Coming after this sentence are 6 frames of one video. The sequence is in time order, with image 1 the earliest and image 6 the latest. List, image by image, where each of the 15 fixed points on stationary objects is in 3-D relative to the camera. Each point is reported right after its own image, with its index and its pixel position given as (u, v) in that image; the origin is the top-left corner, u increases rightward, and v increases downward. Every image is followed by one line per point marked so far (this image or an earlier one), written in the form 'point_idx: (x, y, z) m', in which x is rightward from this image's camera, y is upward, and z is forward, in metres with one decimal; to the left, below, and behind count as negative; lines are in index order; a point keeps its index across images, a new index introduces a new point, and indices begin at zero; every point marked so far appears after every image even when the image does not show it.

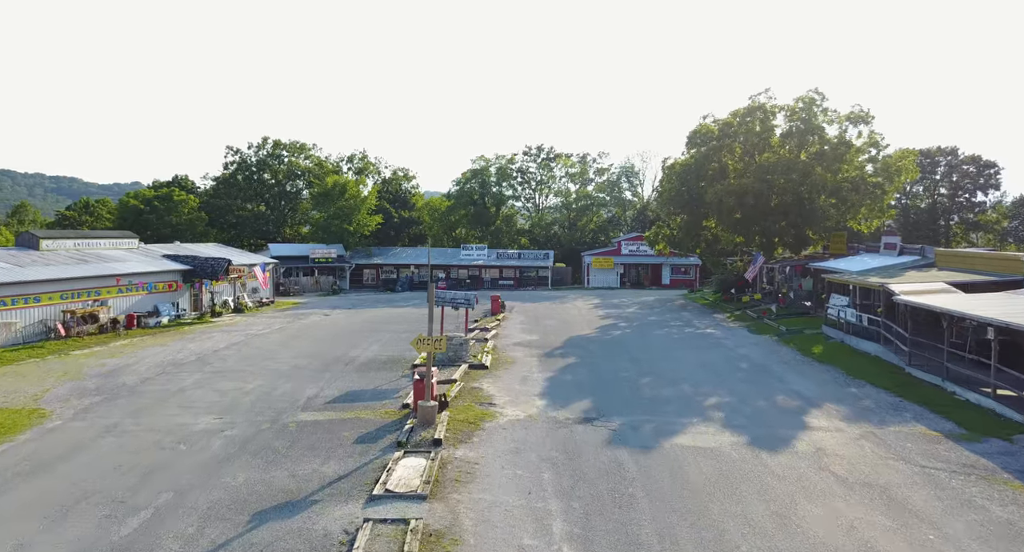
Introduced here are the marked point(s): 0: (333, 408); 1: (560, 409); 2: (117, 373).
0: (-4.2, -3.1, +15.5) m
1: (+1.1, -3.1, +15.3) m
2: (-11.4, -2.8, +19.1) m
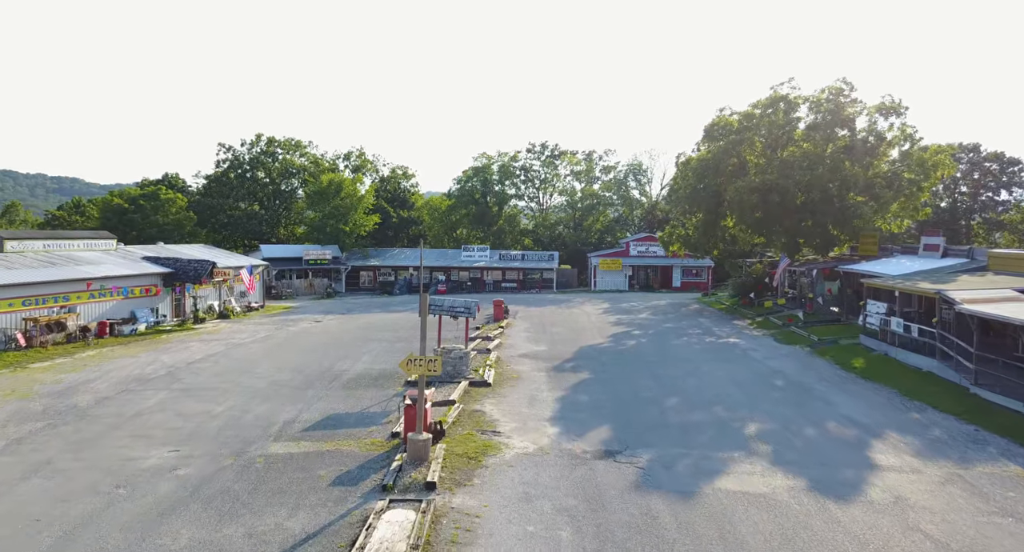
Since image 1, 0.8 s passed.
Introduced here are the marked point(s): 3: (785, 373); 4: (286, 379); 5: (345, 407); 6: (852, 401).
0: (-4.1, -3.2, +13.3) m
1: (+1.3, -3.3, +13.1) m
2: (-11.3, -2.9, +16.9) m
3: (+7.6, -2.7, +18.3) m
4: (-6.4, -2.9, +18.7) m
5: (-3.9, -3.1, +15.6) m
6: (+7.8, -2.9, +15.2) m
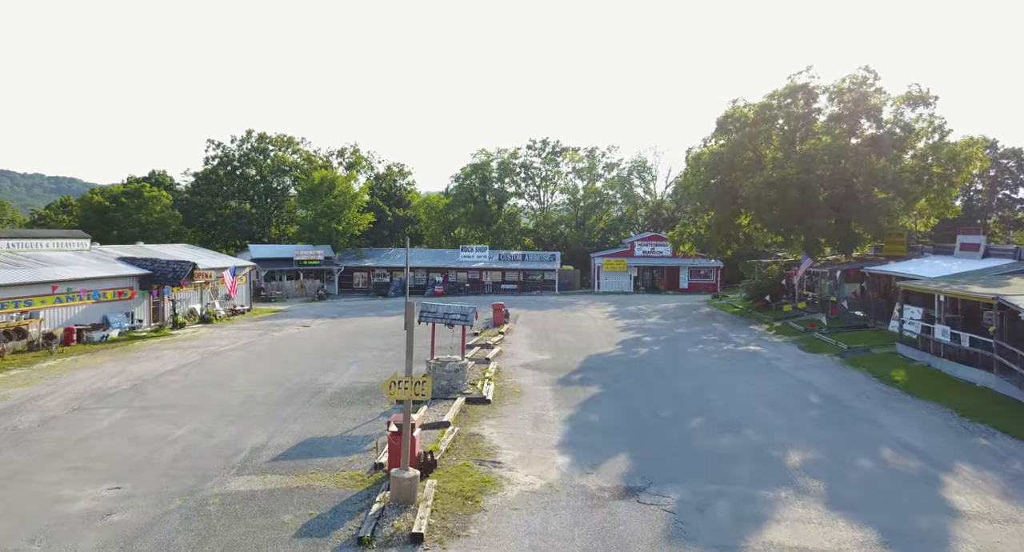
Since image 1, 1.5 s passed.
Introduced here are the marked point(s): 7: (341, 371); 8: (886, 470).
0: (-4.0, -3.3, +11.4) m
1: (+1.3, -3.3, +11.2) m
2: (-11.2, -3.0, +14.9) m
3: (+7.6, -2.8, +16.4) m
4: (-6.4, -3.0, +16.7) m
5: (-3.9, -3.2, +13.6) m
6: (+7.9, -2.9, +13.3) m
7: (-5.1, -2.8, +19.7) m
8: (+6.1, -3.2, +10.8) m
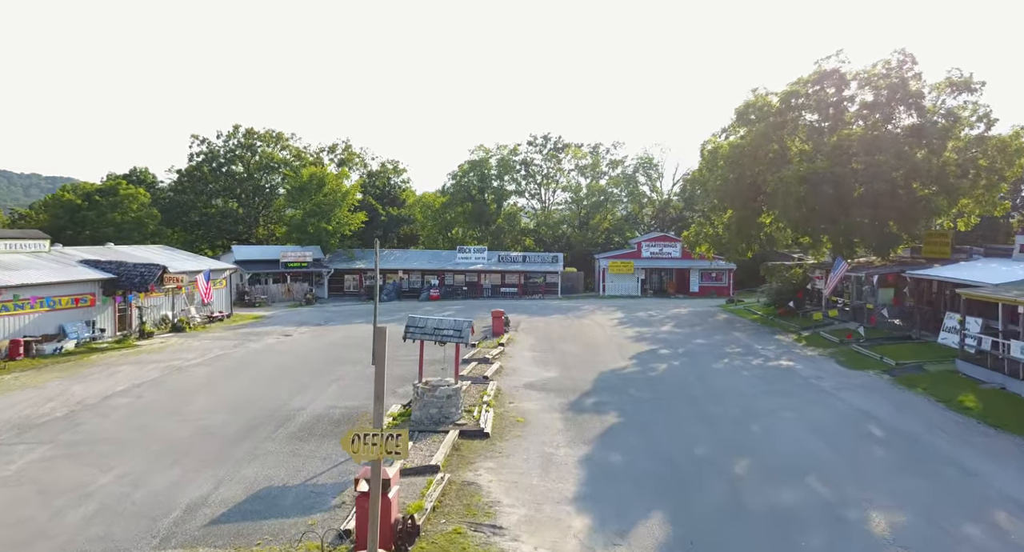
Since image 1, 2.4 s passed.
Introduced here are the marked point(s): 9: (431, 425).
0: (-3.9, -3.5, +8.8) m
1: (+1.4, -3.5, +8.6) m
2: (-11.2, -3.2, +12.3) m
3: (+7.7, -2.9, +13.8) m
4: (-6.3, -3.2, +14.2) m
5: (-3.8, -3.3, +11.1) m
6: (+7.9, -3.1, +10.7) m
7: (-5.1, -3.0, +17.2) m
8: (+6.2, -3.3, +8.2) m
9: (-1.7, -3.1, +13.5) m
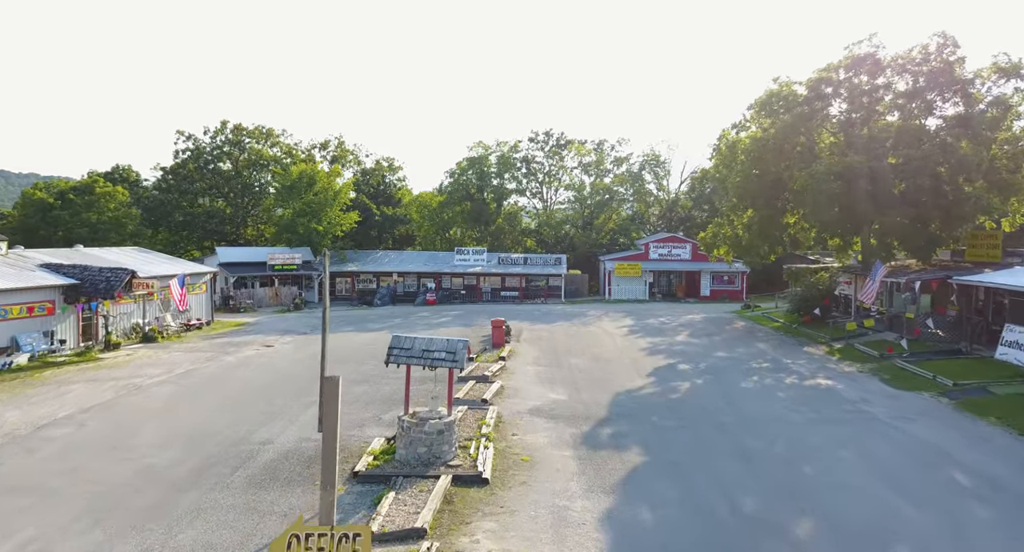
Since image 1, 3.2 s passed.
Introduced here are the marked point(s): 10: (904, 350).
0: (-3.9, -3.7, +6.5) m
1: (+1.5, -3.7, +6.3) m
2: (-11.1, -3.4, +10.1) m
3: (+7.7, -3.1, +11.6) m
4: (-6.2, -3.4, +11.9) m
5: (-3.8, -3.5, +8.8) m
6: (+8.0, -3.3, +8.5) m
7: (-5.0, -3.2, +14.9) m
8: (+6.2, -3.5, +5.9) m
9: (-1.6, -3.2, +11.2) m
10: (+11.6, -2.2, +19.5) m
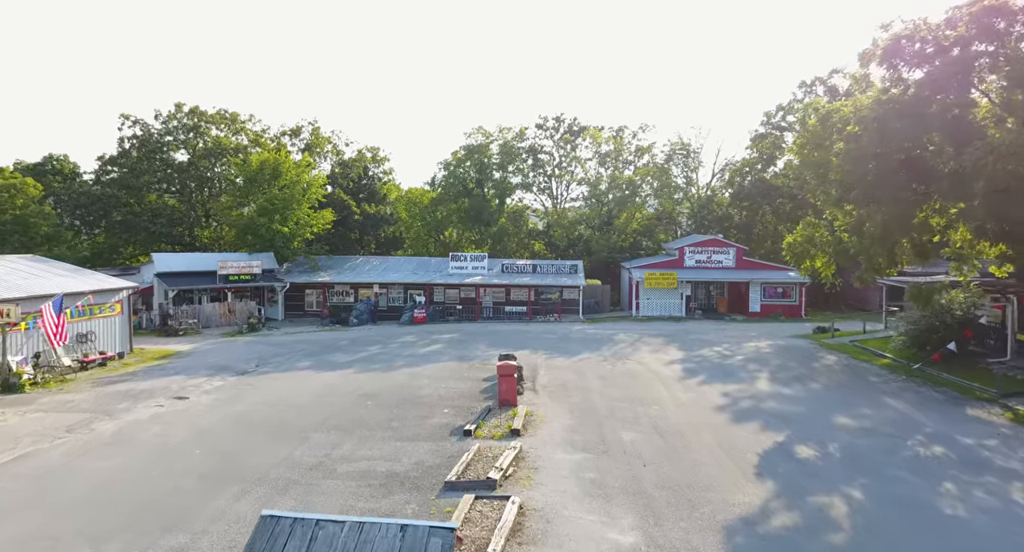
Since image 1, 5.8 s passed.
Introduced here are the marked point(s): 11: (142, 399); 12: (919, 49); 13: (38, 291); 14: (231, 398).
0: (-3.5, -4.3, -0.9) m
1: (+1.9, -4.3, -1.0) m
2: (-10.7, -4.0, +2.6) m
3: (+8.1, -3.7, +4.2) m
4: (-5.8, -4.0, +4.5) m
5: (-3.4, -4.1, +1.4) m
6: (+8.4, -3.9, +1.1) m
7: (-4.6, -3.8, +7.5) m
8: (+6.7, -4.1, -1.4) m
9: (-1.2, -3.8, +3.9) m
10: (+12.0, -2.8, +12.2) m
11: (-9.8, -3.3, +17.5) m
12: (+10.3, +5.8, +17.0) m
13: (-14.3, -0.4, +20.2) m
14: (-7.5, -3.3, +17.8) m
